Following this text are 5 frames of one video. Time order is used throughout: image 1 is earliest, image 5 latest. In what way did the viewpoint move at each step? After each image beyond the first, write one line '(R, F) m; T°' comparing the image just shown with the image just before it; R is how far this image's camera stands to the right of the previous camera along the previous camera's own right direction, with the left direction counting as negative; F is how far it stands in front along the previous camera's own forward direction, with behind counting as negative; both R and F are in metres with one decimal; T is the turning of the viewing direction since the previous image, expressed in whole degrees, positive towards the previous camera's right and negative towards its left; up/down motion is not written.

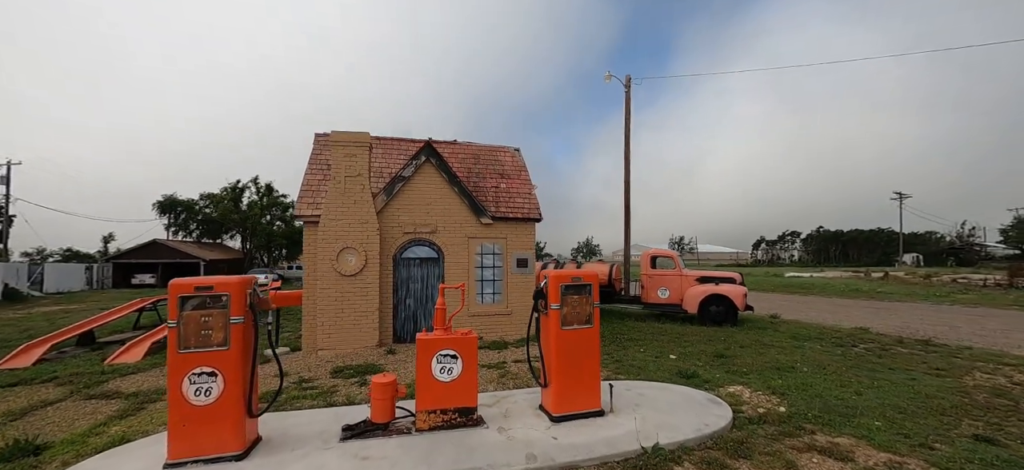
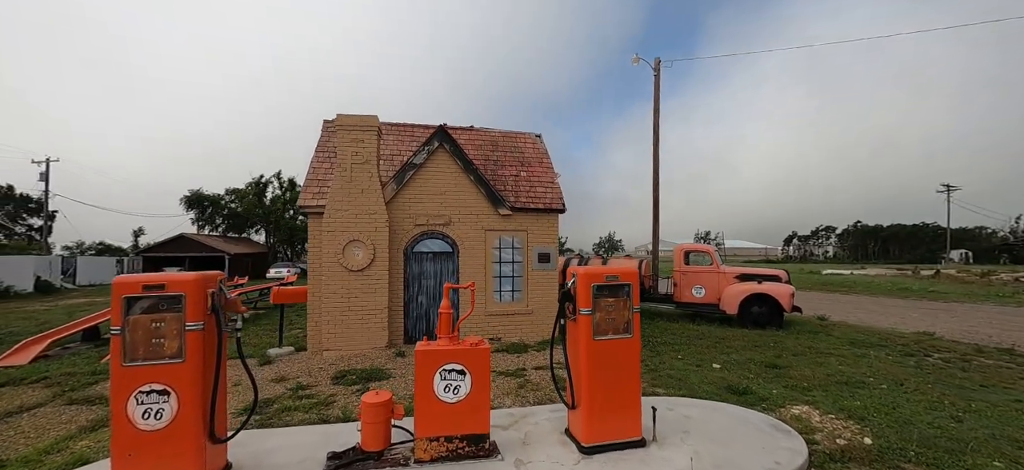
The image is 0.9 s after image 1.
(0.0, +0.9) m; -3°
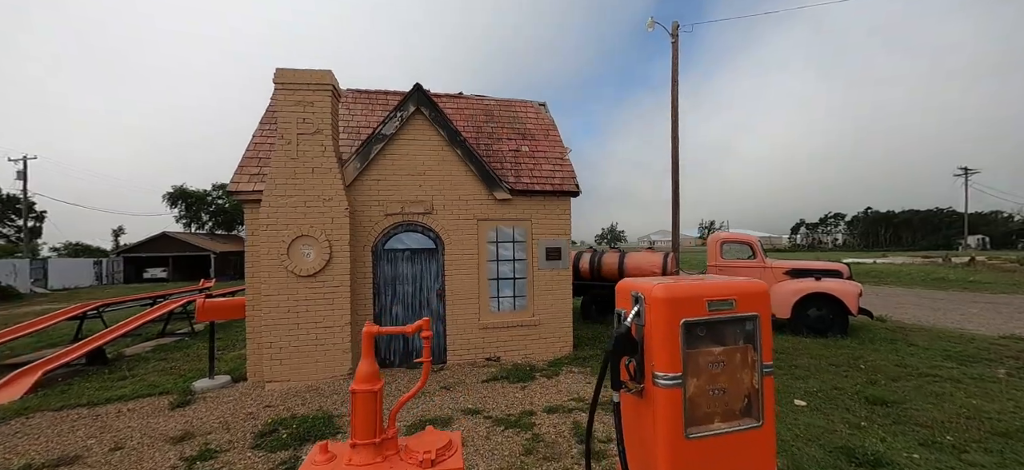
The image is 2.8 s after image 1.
(0.0, +2.0) m; 0°
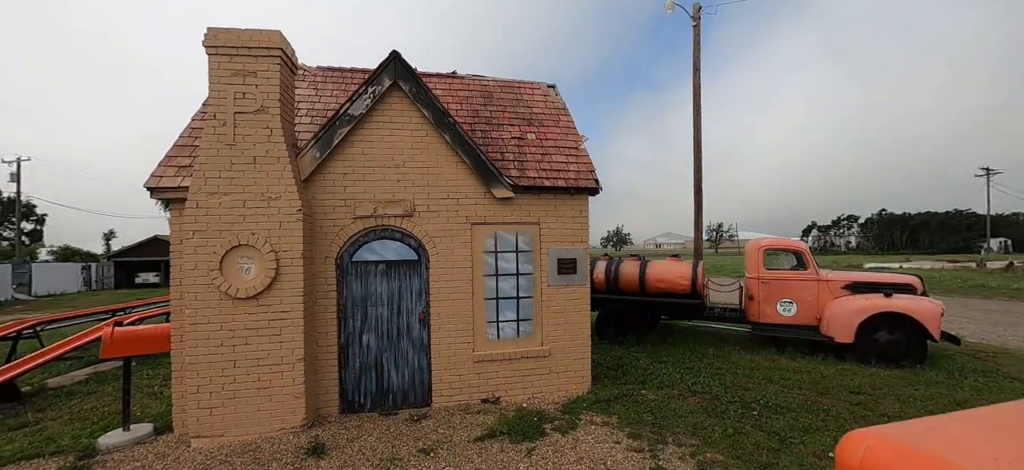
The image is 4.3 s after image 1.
(0.0, +1.5) m; -1°
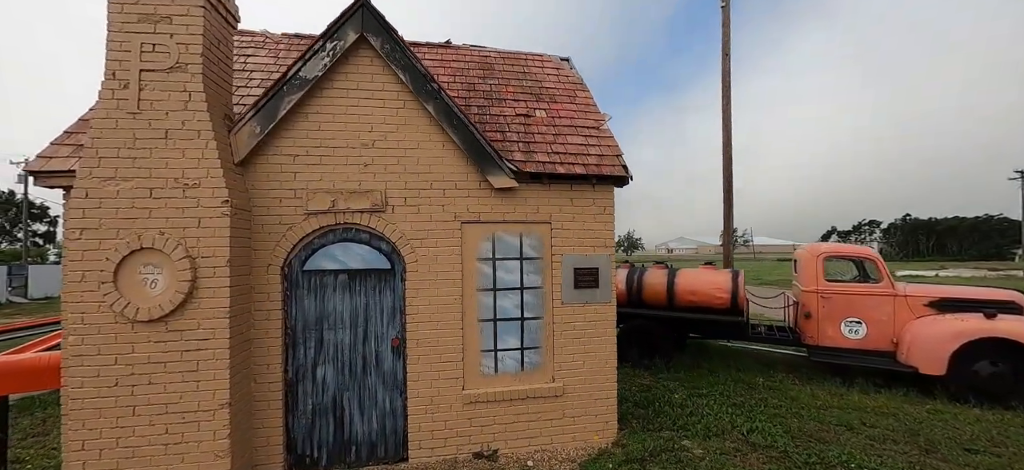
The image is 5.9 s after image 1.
(+0.1, +1.3) m; -1°
